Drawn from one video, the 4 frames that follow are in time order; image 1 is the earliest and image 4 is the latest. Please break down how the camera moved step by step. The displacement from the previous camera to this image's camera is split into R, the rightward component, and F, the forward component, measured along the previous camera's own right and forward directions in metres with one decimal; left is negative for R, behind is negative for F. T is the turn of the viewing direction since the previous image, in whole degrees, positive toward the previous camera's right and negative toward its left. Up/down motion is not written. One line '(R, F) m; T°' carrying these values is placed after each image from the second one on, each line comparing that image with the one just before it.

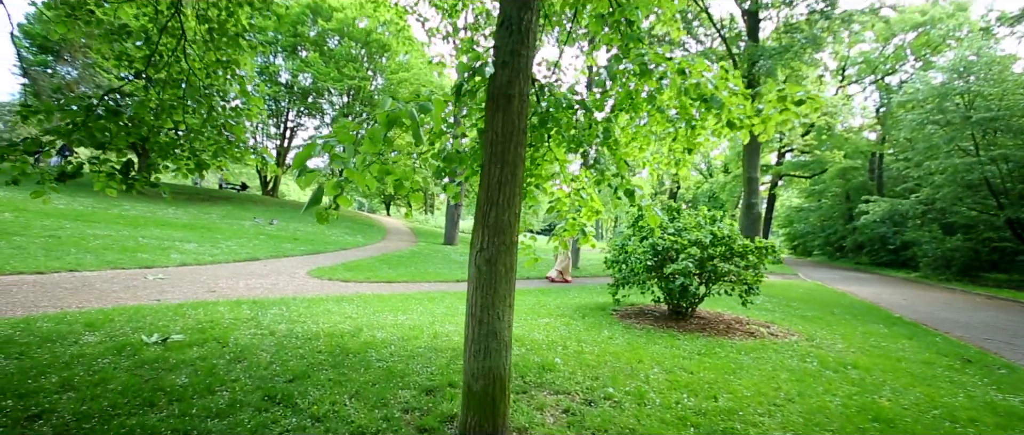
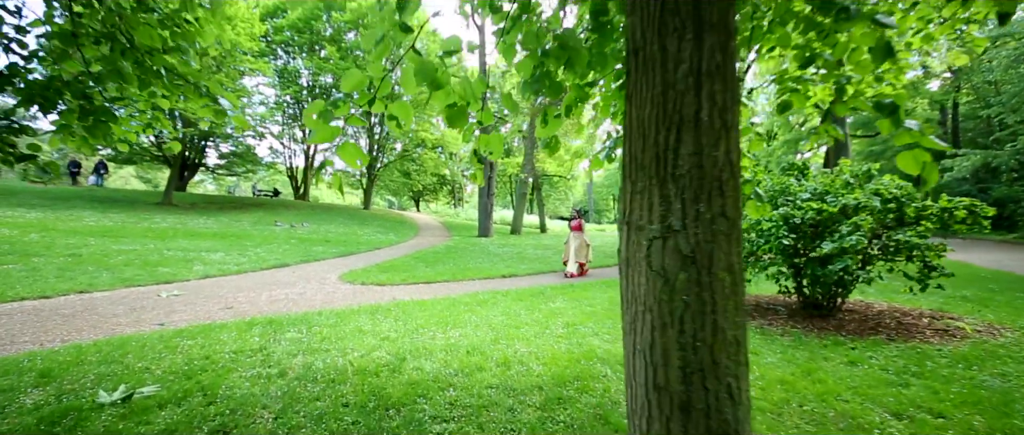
(-0.8, +2.2) m; -4°
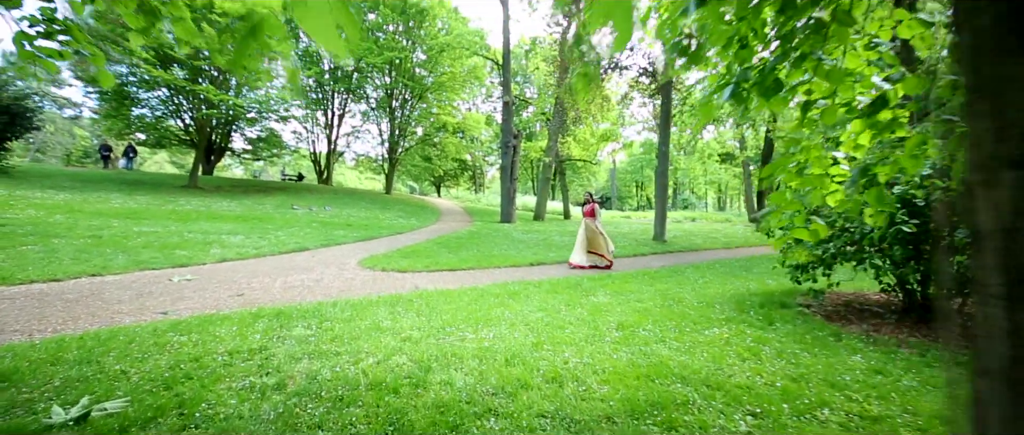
(-0.3, +1.1) m; -3°
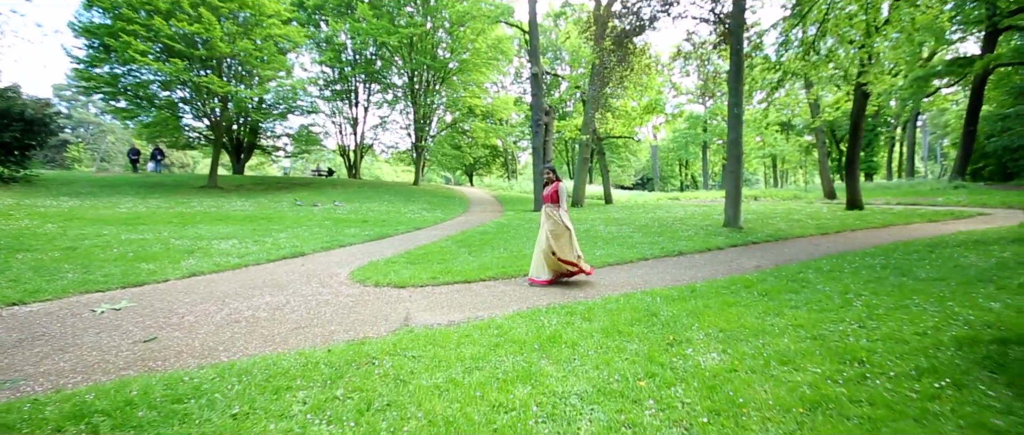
(+0.1, +3.3) m; -5°
